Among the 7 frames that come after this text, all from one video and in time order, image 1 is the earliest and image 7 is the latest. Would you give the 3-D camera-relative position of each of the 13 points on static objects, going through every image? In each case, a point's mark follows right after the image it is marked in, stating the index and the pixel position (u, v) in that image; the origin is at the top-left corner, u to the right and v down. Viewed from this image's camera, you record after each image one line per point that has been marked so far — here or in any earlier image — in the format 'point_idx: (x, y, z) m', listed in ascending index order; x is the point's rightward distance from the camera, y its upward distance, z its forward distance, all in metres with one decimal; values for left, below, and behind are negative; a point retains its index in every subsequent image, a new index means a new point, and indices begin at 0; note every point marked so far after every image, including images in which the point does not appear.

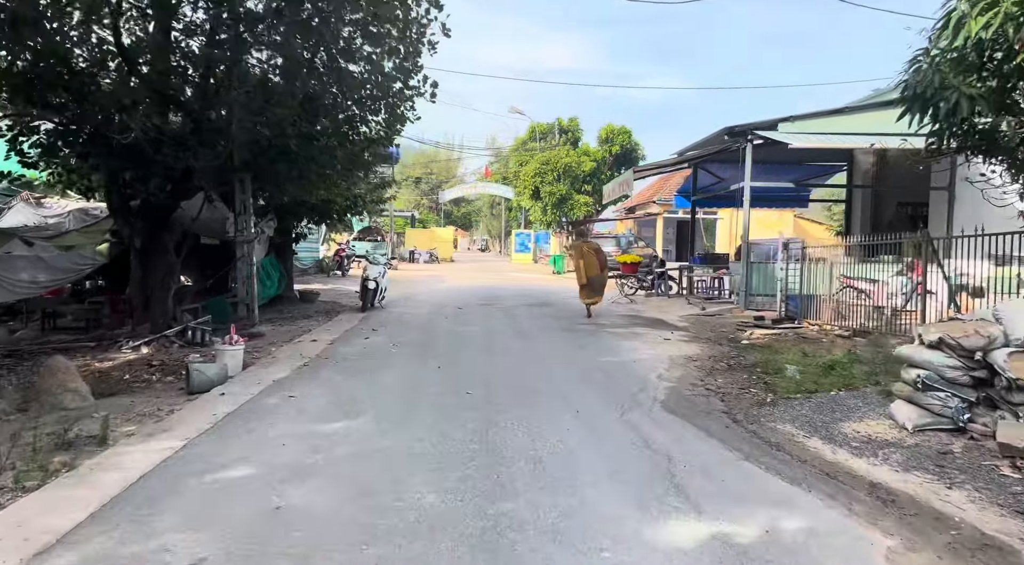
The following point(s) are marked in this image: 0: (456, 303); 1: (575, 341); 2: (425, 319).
0: (-1.1, -0.5, +15.2) m
1: (+0.9, -0.8, +9.9) m
2: (-1.4, -0.6, +11.9) m
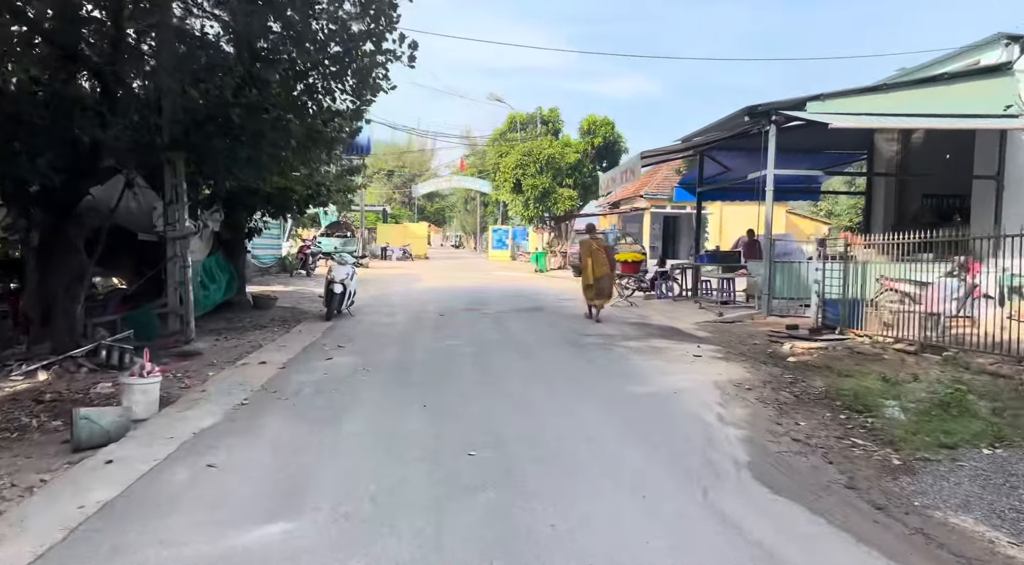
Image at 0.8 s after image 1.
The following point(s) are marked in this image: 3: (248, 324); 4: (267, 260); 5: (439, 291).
0: (-1.4, -0.5, +13.3) m
1: (+0.8, -0.9, +8.1) m
2: (-1.5, -0.7, +10.0) m
3: (-4.0, -0.6, +11.1) m
4: (-6.7, +0.6, +19.8) m
5: (-1.8, -0.2, +17.9) m
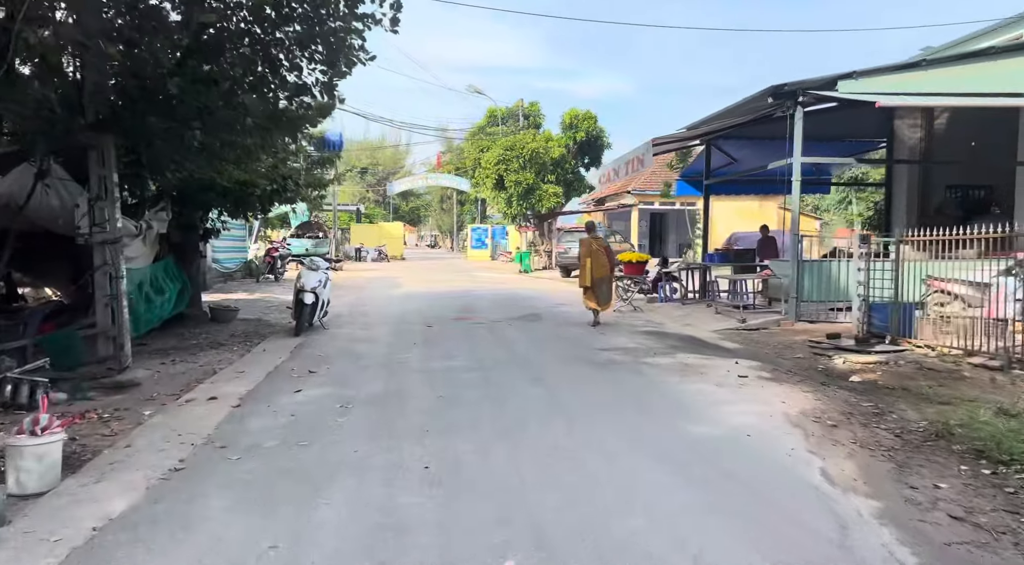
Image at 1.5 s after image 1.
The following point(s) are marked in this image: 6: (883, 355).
0: (-1.5, -0.6, +11.8) m
1: (+0.9, -0.9, +6.6) m
2: (-1.5, -0.8, +8.5) m
3: (-4.0, -0.8, +9.5) m
4: (-7.0, +0.4, +18.1) m
5: (-2.0, -0.3, +16.4) m
6: (+4.1, -0.8, +8.1) m
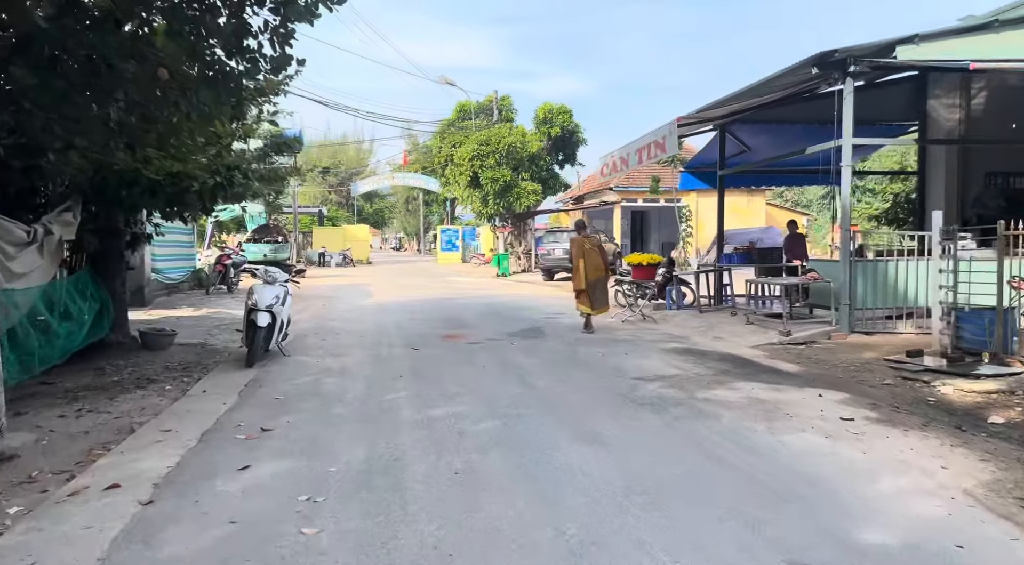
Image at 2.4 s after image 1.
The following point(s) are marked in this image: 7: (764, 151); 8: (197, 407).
0: (-1.5, -0.7, +9.9) m
1: (+1.2, -1.0, +4.8) m
2: (-1.3, -0.9, +6.5) m
3: (-3.9, -1.0, +7.4) m
4: (-7.3, +0.2, +15.9) m
5: (-2.3, -0.5, +14.4) m
6: (+4.3, -0.9, +6.4) m
7: (+5.0, +2.6, +14.5) m
8: (-2.6, -1.0, +6.0) m
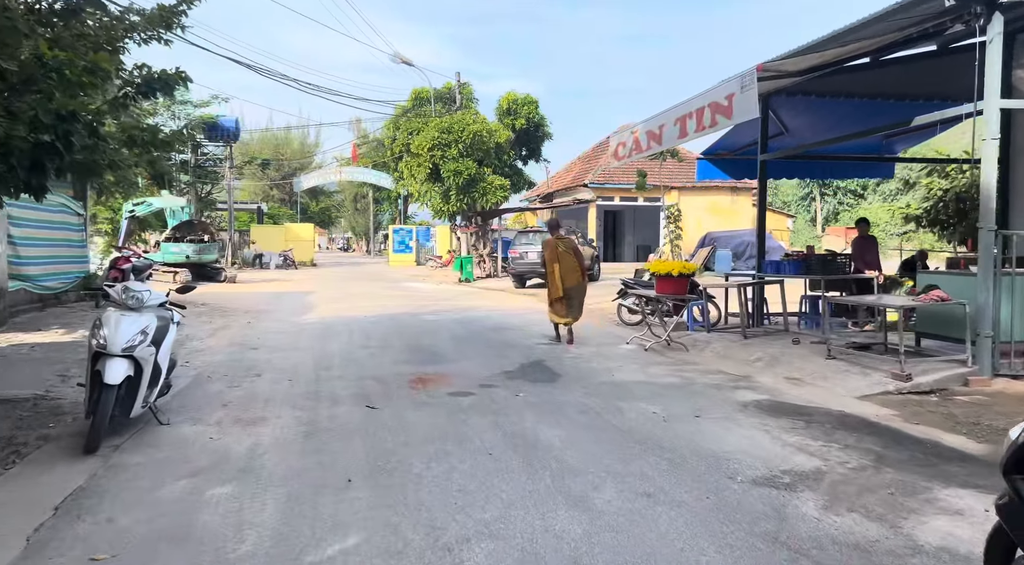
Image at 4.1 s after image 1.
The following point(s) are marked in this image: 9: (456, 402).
0: (-1.5, -0.9, +6.8) m
1: (+1.5, -1.2, +1.9) m
2: (-1.1, -1.1, +3.5) m
3: (-3.8, -1.1, +4.2) m
4: (-7.7, 0.0, +12.4) m
5: (-2.6, -0.7, +11.3) m
6: (+4.5, -1.1, +3.7) m
7: (+4.7, +2.4, +11.9) m
8: (-2.4, -1.2, +2.9) m
9: (-0.5, -1.0, +6.0) m
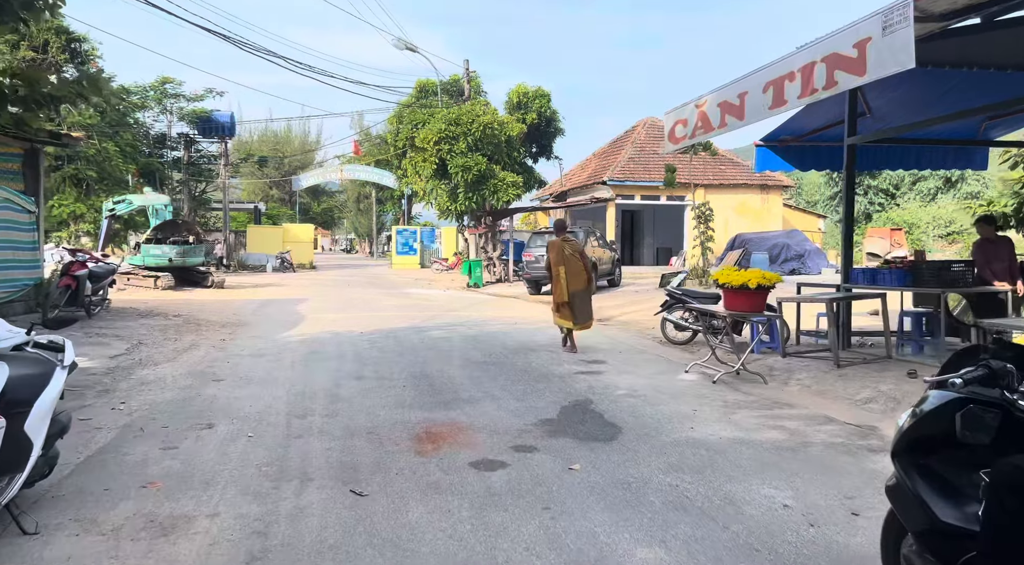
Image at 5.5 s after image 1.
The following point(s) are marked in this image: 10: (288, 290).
0: (-1.2, -1.1, +4.9) m
1: (+1.8, -1.3, 0.0) m
2: (-0.8, -1.2, +1.5) m
3: (-3.5, -1.3, +2.3) m
4: (-7.4, -0.1, +10.5) m
5: (-2.3, -0.8, +9.3) m
6: (+4.8, -1.2, +1.8) m
7: (+5.0, +2.3, +9.9) m
8: (-2.1, -1.3, +1.0) m
9: (-0.2, -1.1, +4.0) m
10: (-6.0, -0.2, +19.6) m
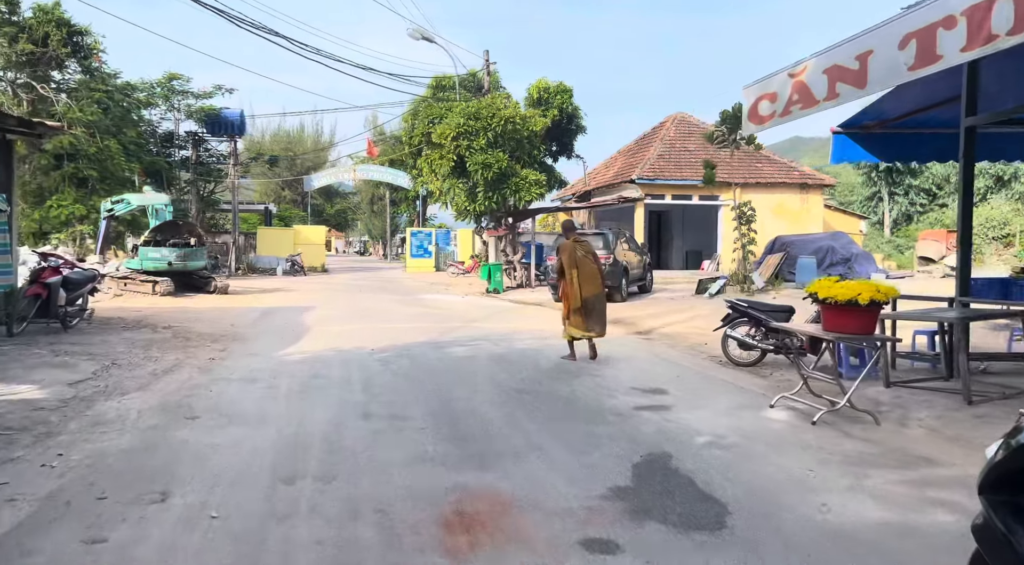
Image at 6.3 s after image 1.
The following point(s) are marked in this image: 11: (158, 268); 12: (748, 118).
0: (-0.9, -1.2, +3.4) m
1: (+2.0, -1.4, -1.5) m
2: (-0.5, -1.3, +0.1) m
3: (-3.2, -1.4, +0.9) m
4: (-7.0, -0.2, +9.2) m
5: (-1.9, -0.9, +7.9) m
6: (+5.0, -1.3, +0.2) m
7: (+5.5, +2.1, +8.4) m
8: (-1.8, -1.4, -0.5) m
9: (+0.2, -1.2, +2.6) m
10: (-5.4, -0.3, +18.2) m
11: (-8.7, +0.4, +17.9) m
12: (+2.1, +1.5, +6.4) m
